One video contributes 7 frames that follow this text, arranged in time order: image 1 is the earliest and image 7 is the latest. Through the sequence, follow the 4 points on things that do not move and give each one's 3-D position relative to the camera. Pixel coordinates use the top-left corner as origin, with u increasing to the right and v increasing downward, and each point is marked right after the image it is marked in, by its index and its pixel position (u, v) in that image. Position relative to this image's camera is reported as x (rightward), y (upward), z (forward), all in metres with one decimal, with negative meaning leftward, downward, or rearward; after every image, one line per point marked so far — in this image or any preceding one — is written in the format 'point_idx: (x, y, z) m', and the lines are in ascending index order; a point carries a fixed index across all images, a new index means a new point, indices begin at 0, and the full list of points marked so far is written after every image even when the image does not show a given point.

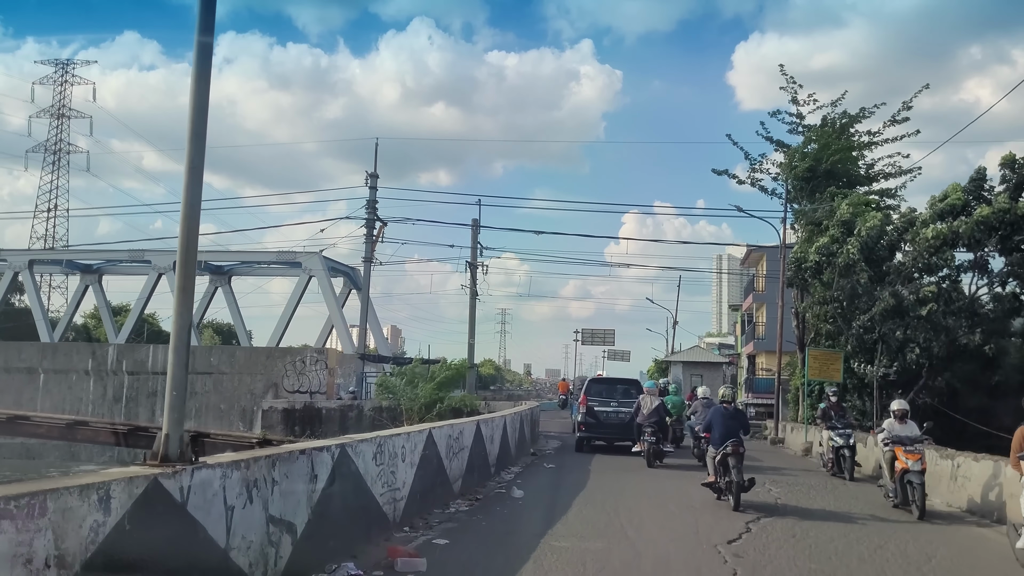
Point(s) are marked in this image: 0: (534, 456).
0: (+0.5, -3.4, +16.8) m
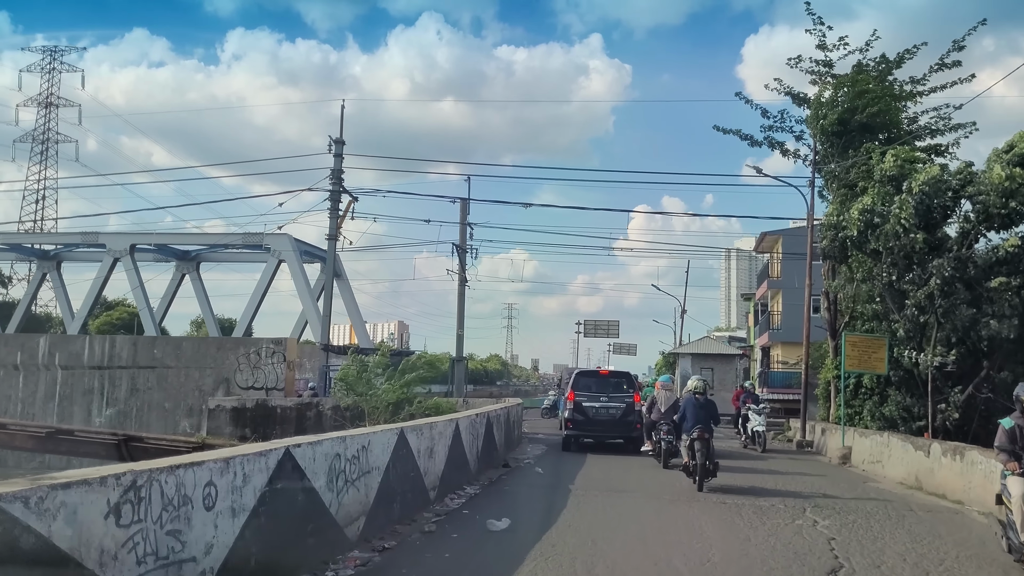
0: (-0.1, -2.9, +13.5) m
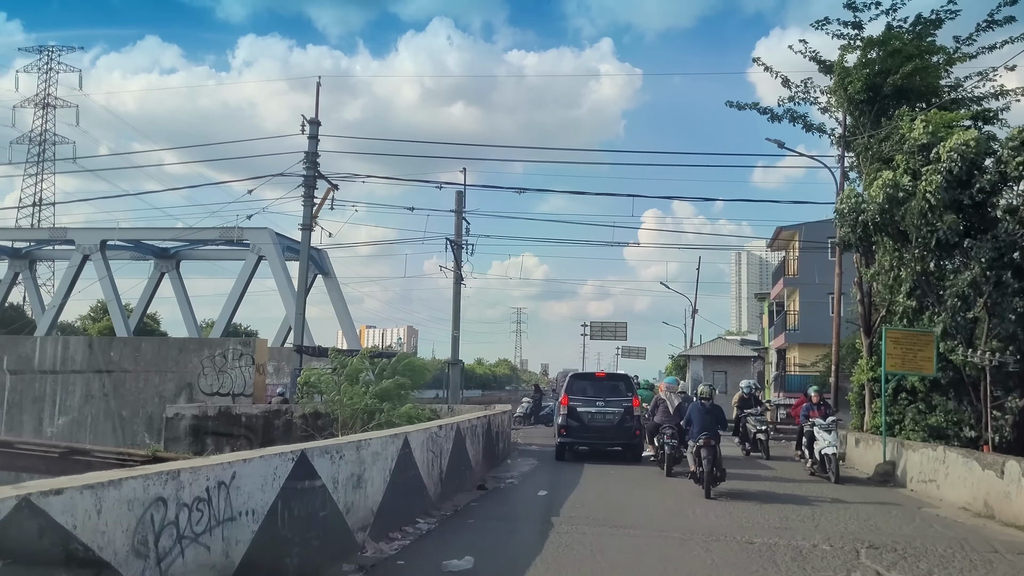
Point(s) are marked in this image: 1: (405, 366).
0: (-0.4, -2.7, +11.2) m
1: (-2.4, -1.8, +18.5) m
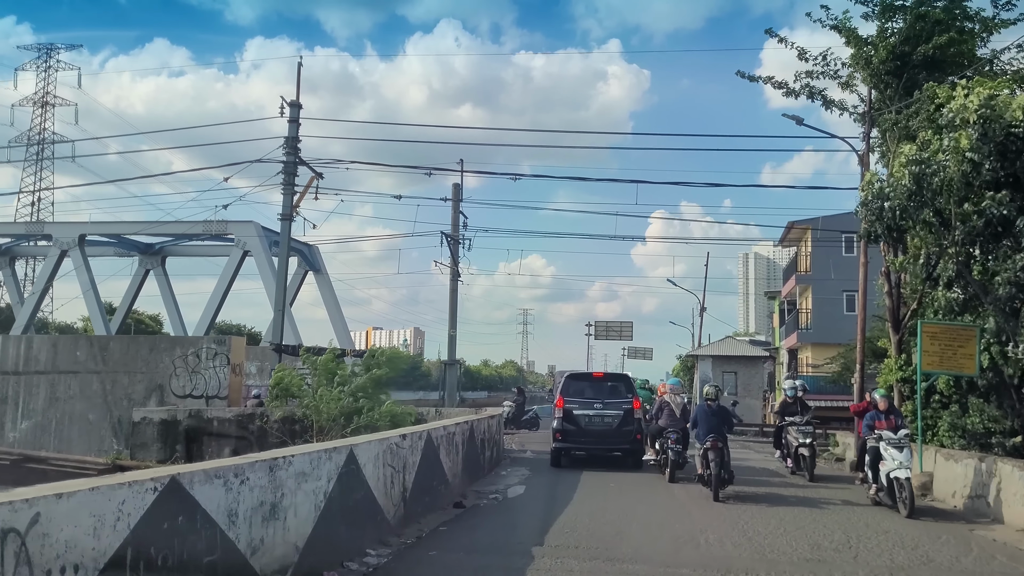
0: (-0.6, -2.6, +9.6) m
1: (-2.6, -1.6, +16.9) m
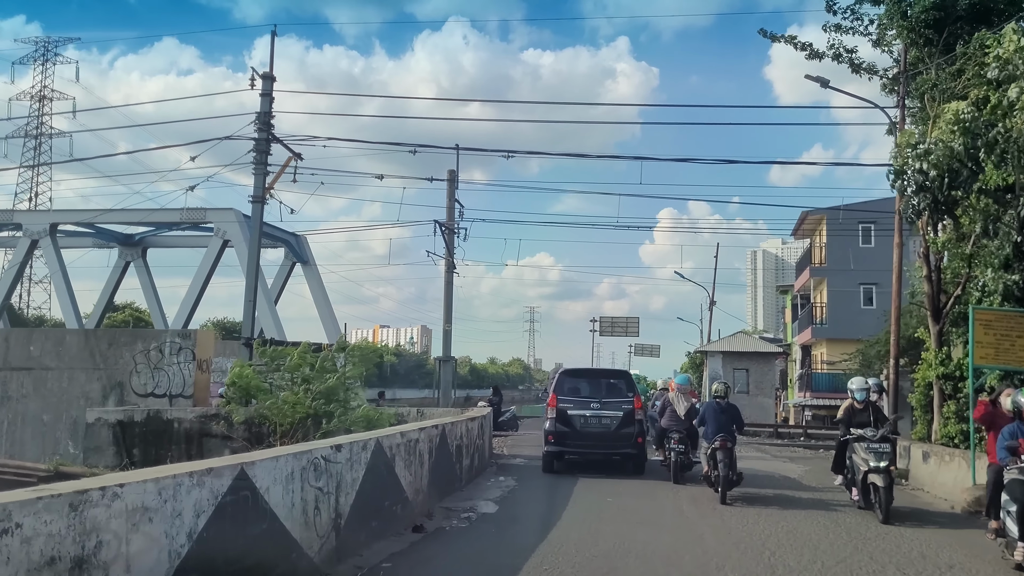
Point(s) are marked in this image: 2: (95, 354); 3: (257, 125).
0: (-0.9, -2.3, +7.9) m
1: (-2.8, -1.4, +15.2) m
2: (-9.2, -1.5, +18.1) m
3: (-5.8, +3.7, +18.6) m
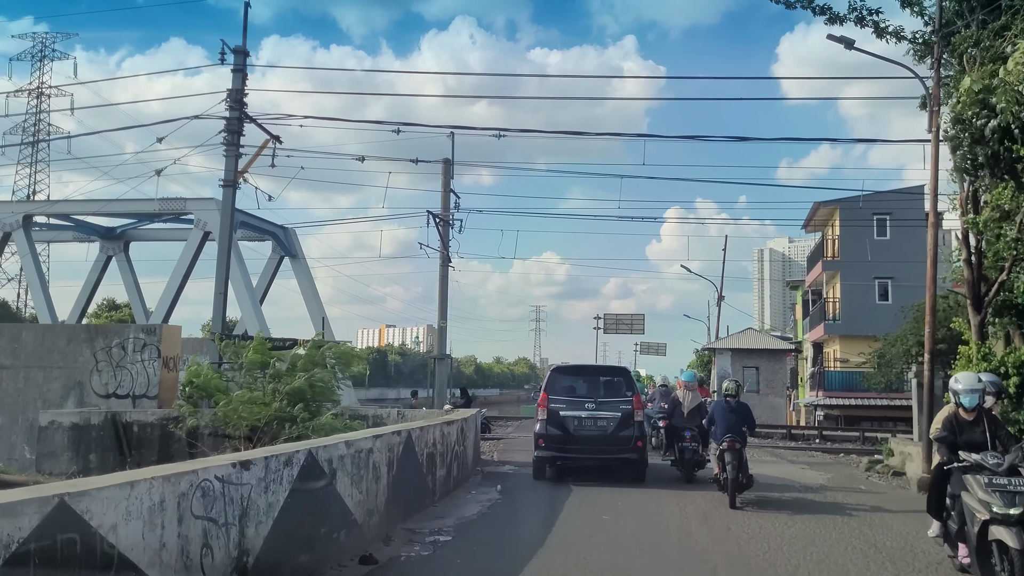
0: (-1.1, -2.2, +6.5) m
1: (-2.9, -1.2, +13.8) m
2: (-9.3, -1.3, +16.7) m
3: (-6.0, +3.9, +17.2) m
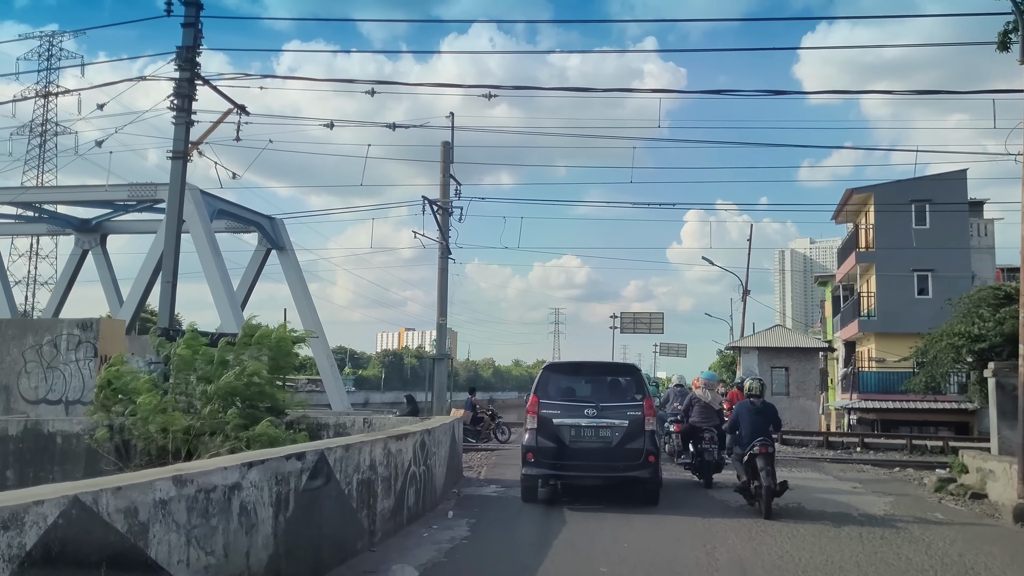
0: (-1.5, -1.9, +4.0) m
1: (-3.1, -1.0, +11.5) m
2: (-9.4, -1.1, +14.5) m
3: (-6.1, +4.1, +15.0) m
